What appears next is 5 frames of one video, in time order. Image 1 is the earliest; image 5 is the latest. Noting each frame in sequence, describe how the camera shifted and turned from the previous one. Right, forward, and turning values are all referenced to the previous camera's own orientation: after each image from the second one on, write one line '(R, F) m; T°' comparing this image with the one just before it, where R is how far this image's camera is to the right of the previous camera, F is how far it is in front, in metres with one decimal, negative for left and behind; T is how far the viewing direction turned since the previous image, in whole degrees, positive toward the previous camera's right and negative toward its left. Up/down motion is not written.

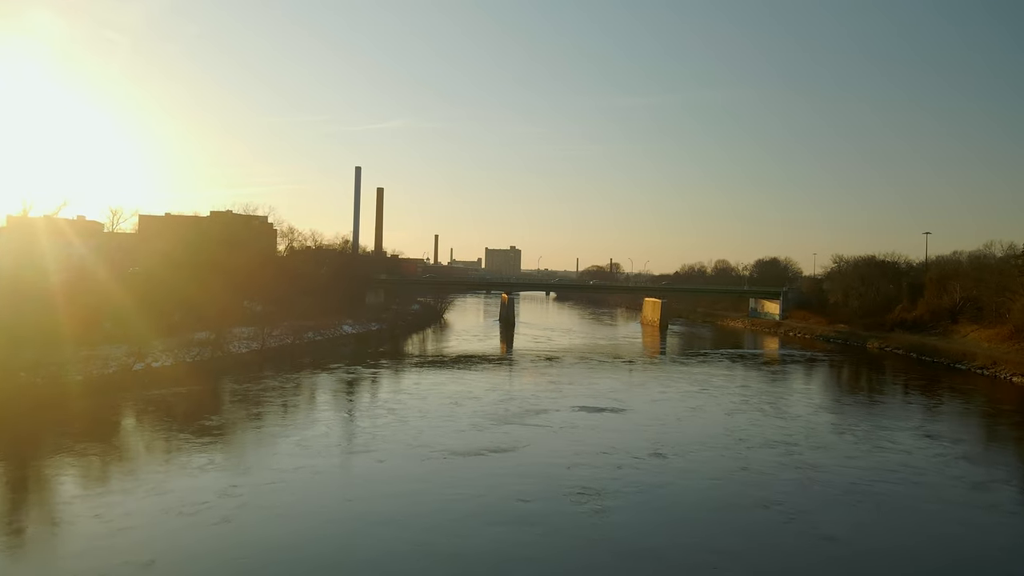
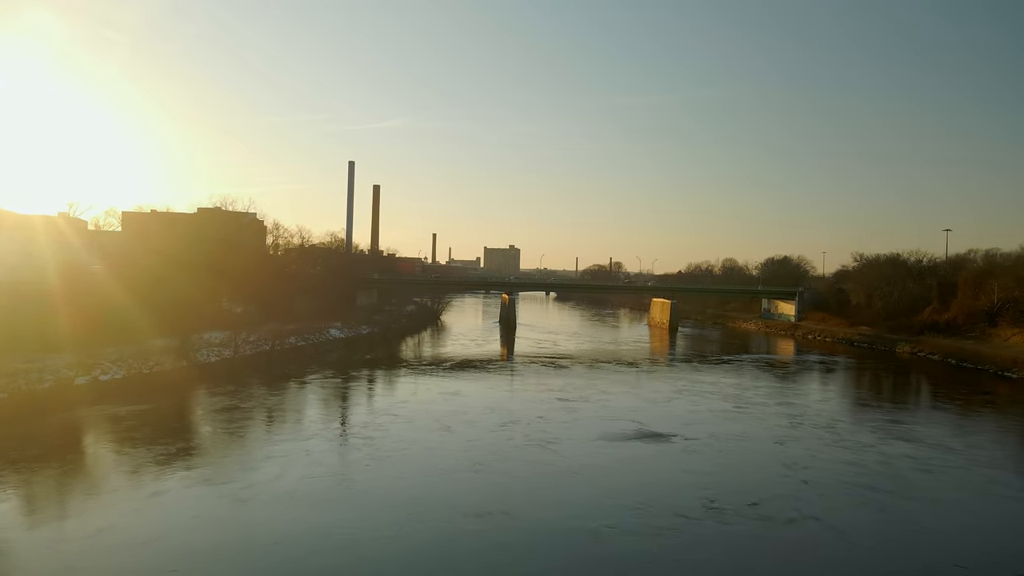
(-0.2, +3.6) m; 0°
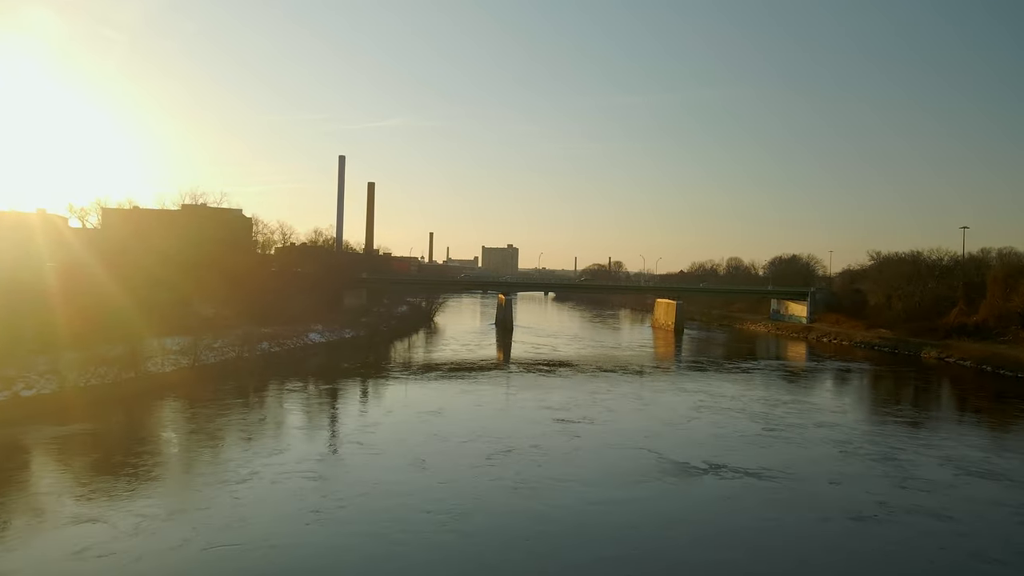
(+0.2, +3.3) m; 0°
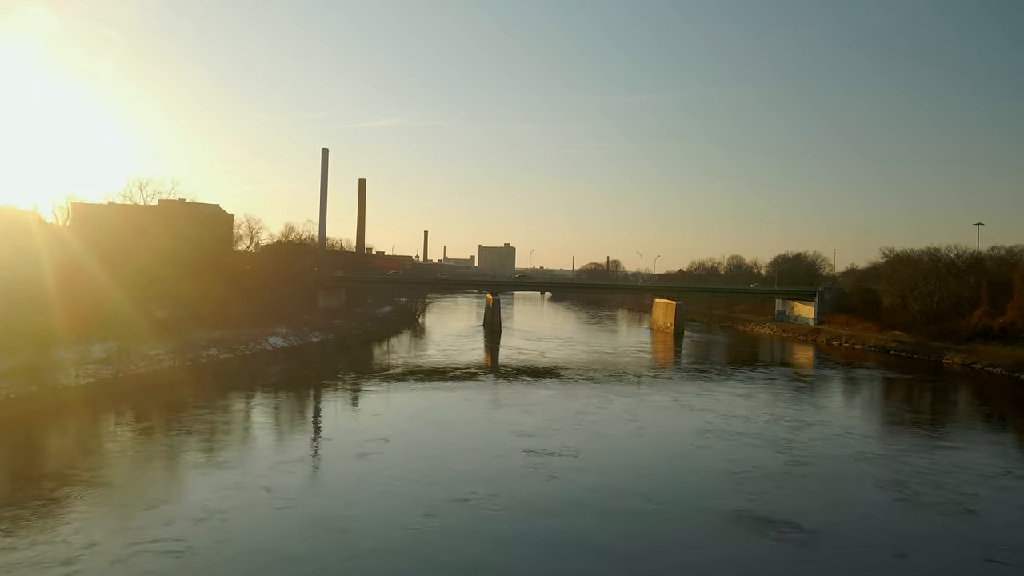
(+0.7, +3.7) m; 0°
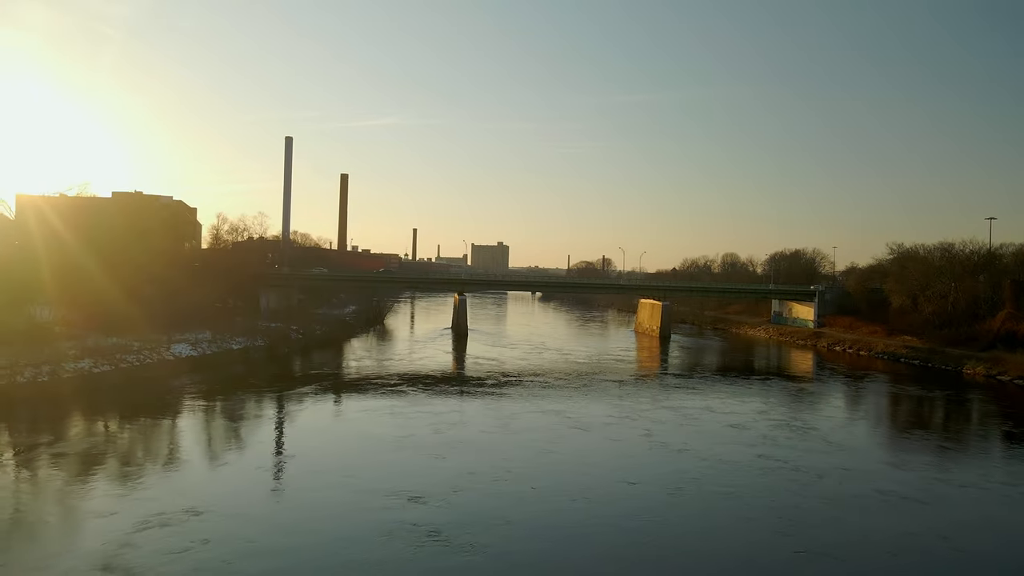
(+1.9, +5.1) m; 0°
